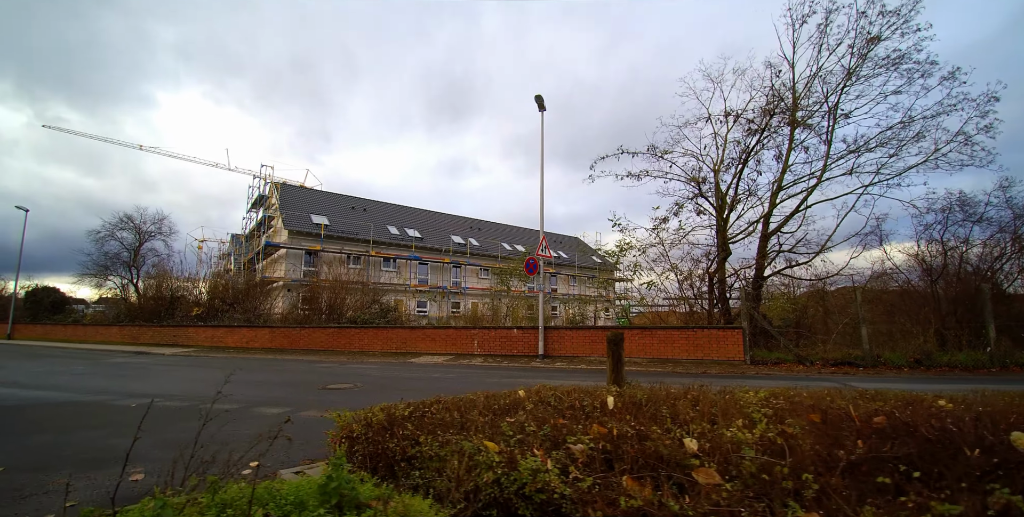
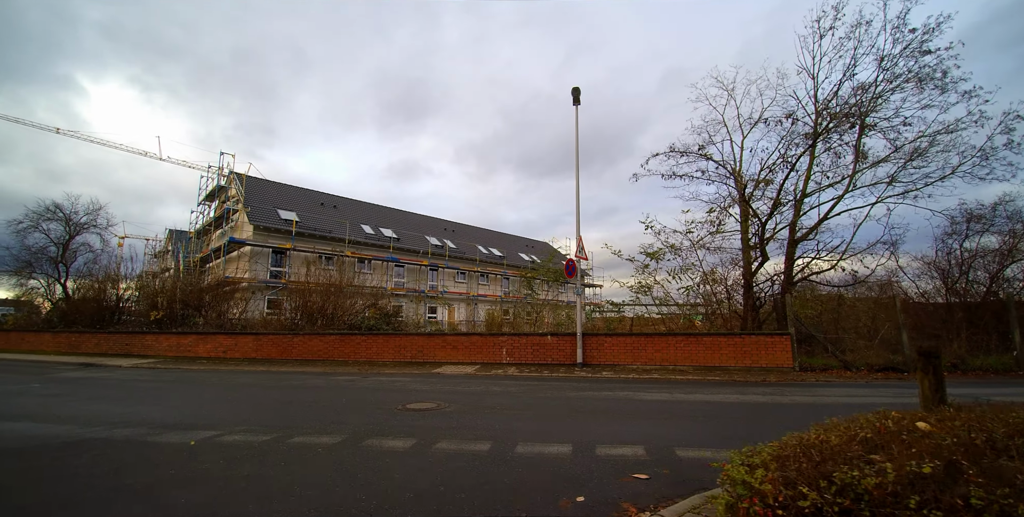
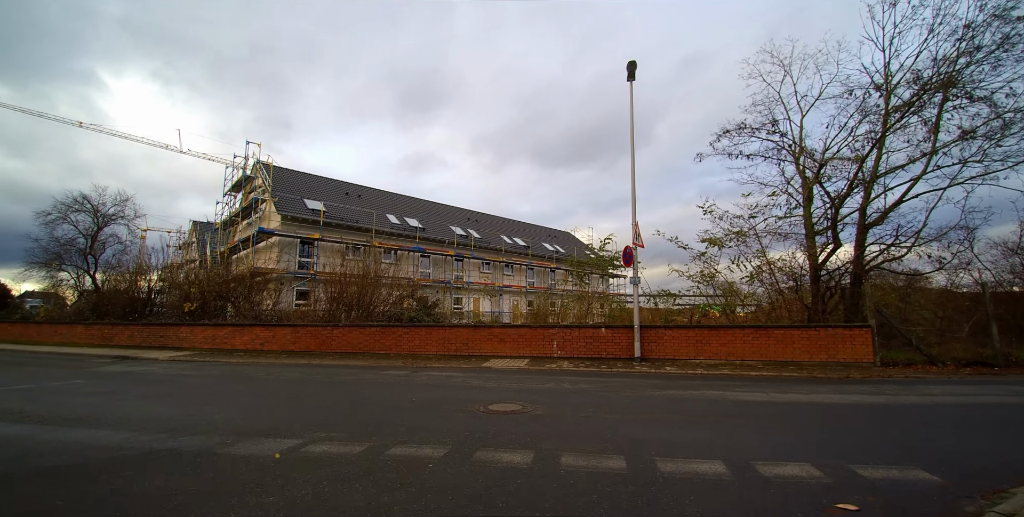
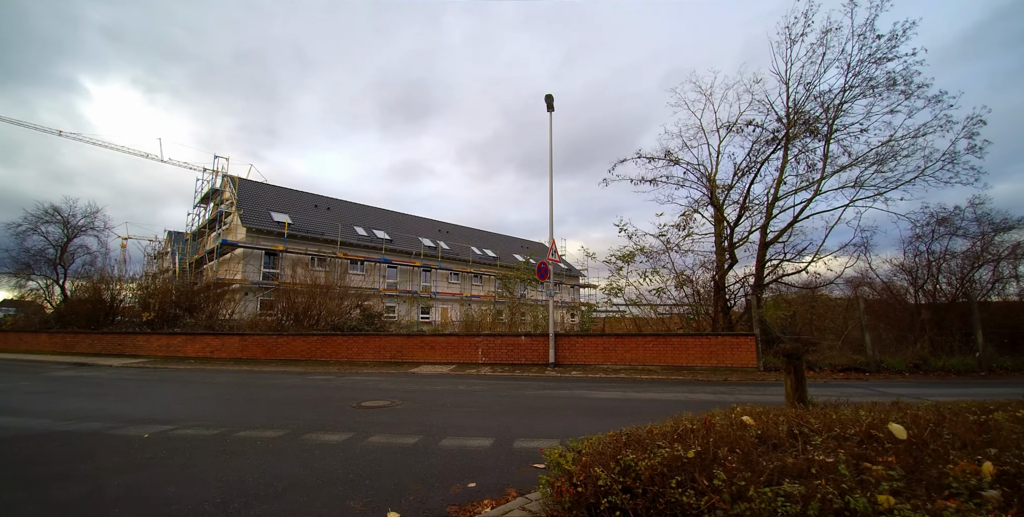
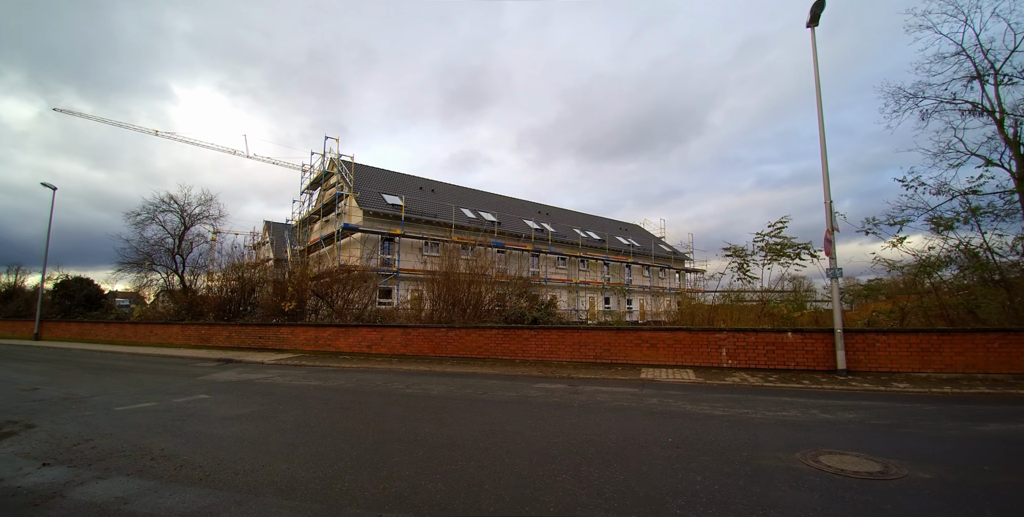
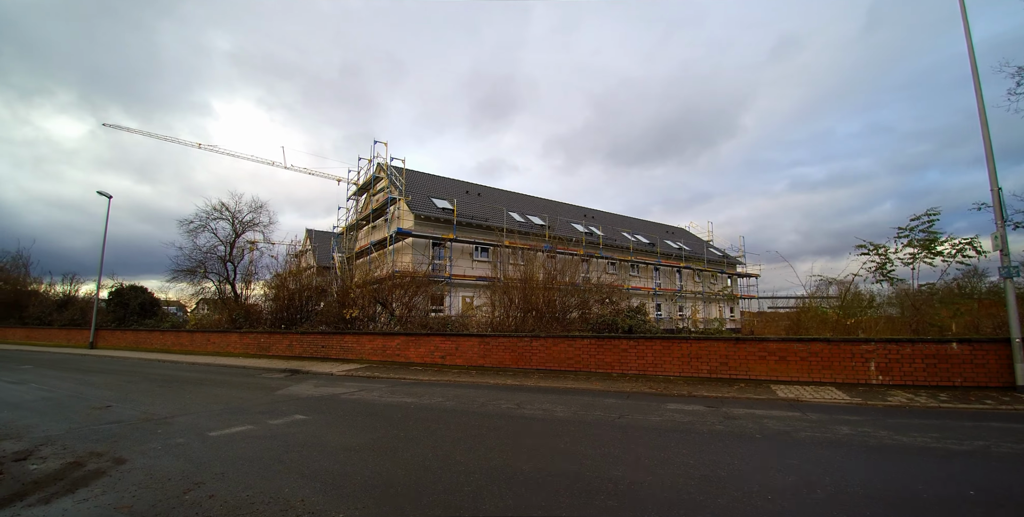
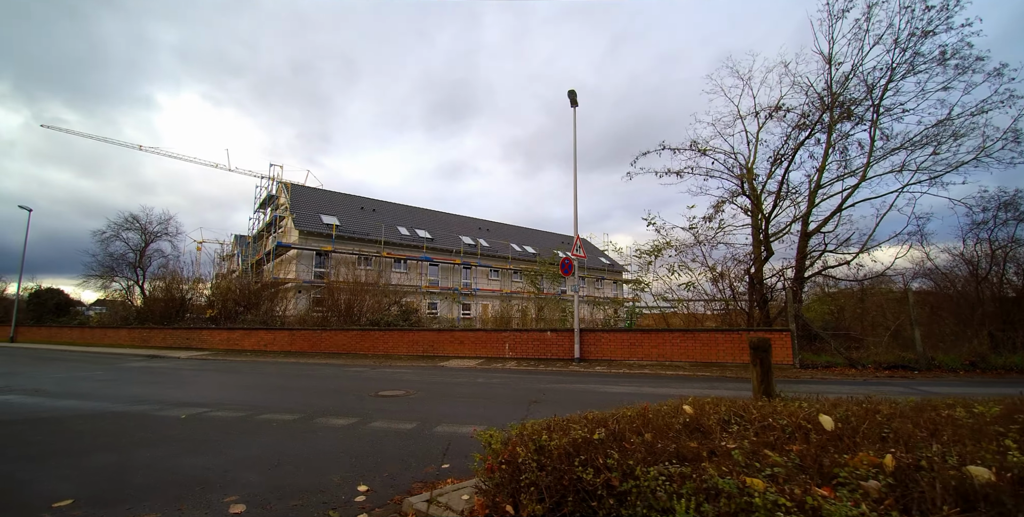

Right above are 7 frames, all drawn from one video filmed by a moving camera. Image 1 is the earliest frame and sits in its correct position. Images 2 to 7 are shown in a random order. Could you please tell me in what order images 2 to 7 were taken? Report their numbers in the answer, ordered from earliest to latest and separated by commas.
7, 4, 2, 3, 5, 6
